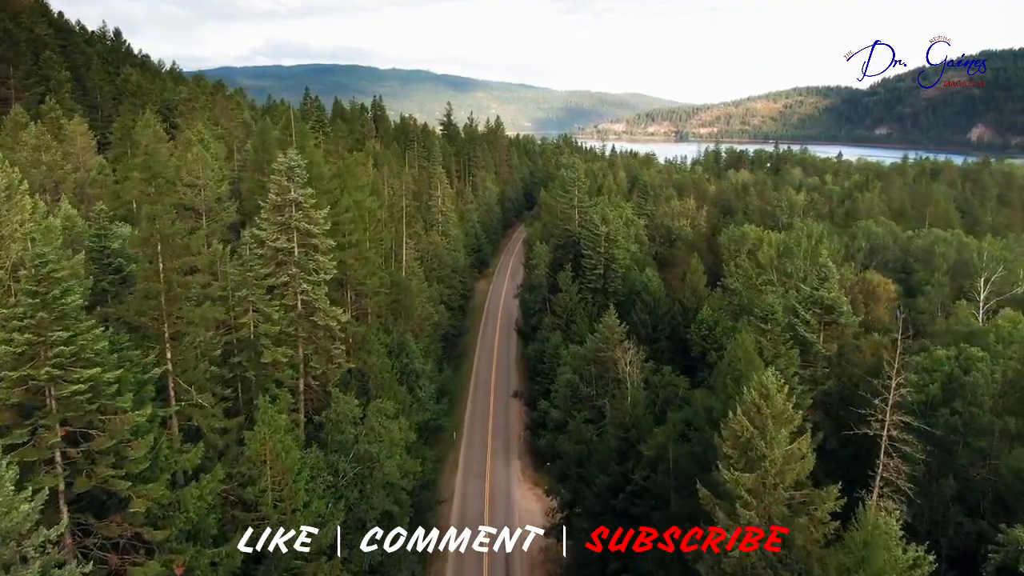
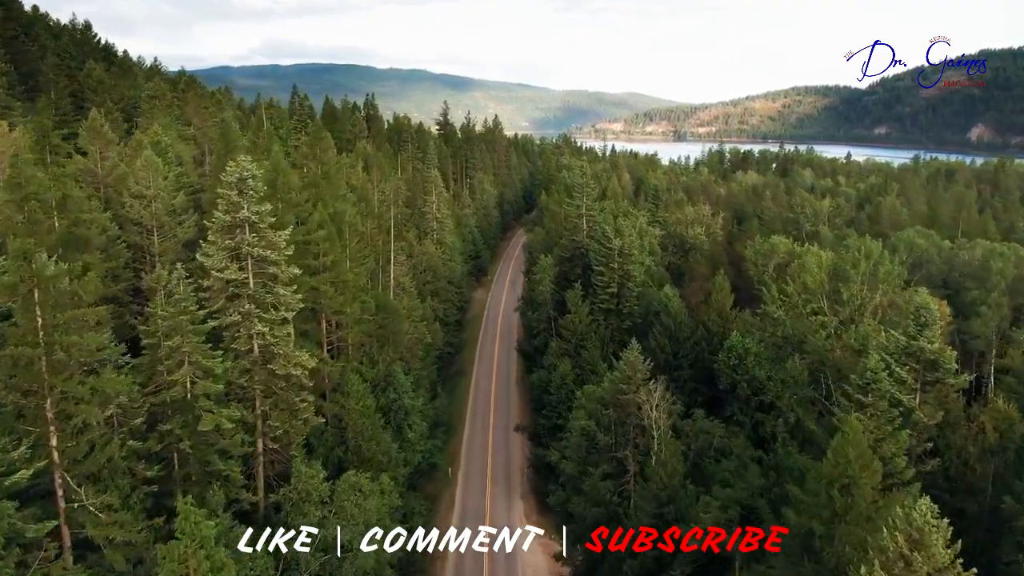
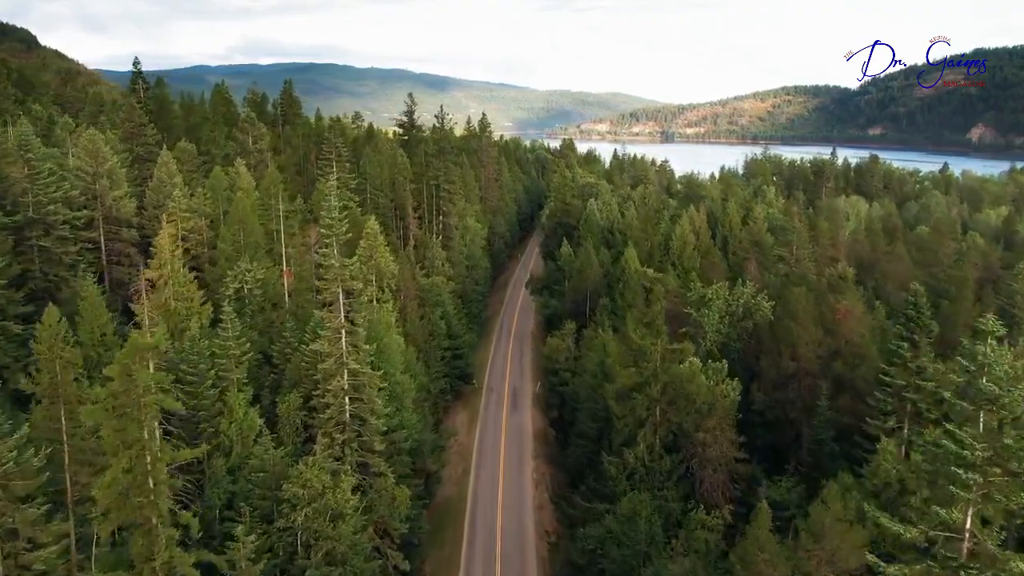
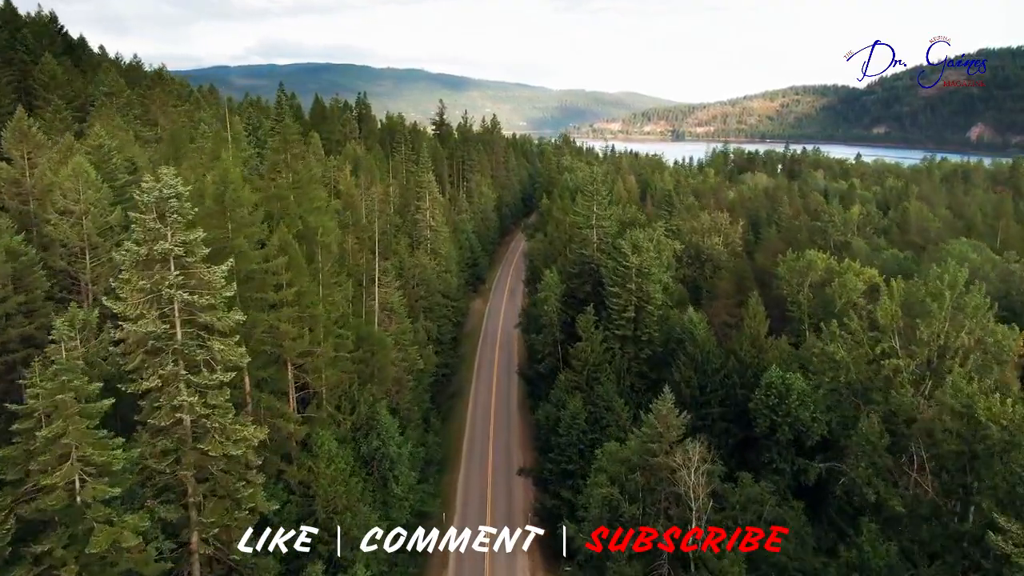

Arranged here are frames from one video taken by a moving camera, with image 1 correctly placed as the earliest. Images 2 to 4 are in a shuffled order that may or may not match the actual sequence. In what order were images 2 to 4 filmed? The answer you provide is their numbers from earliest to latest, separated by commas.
2, 4, 3
